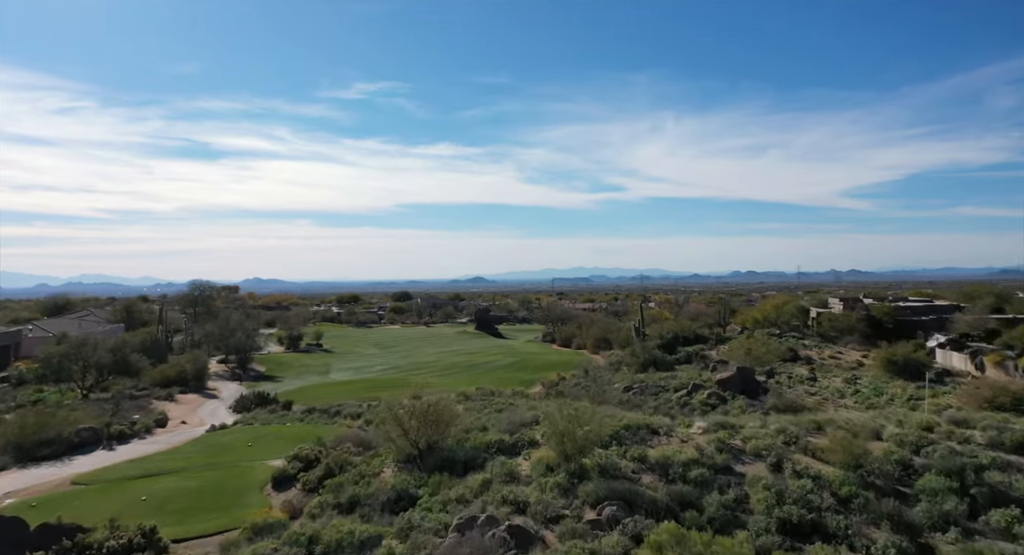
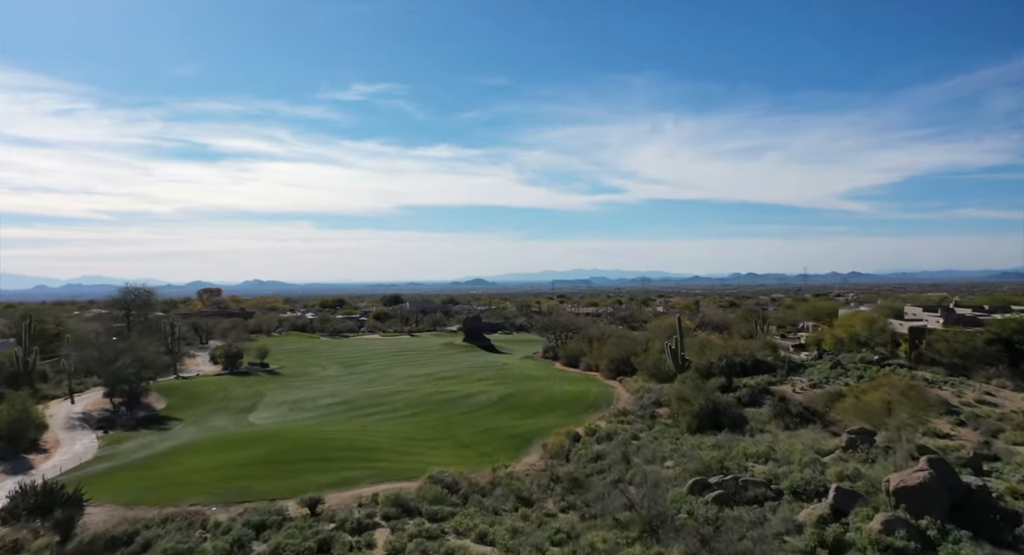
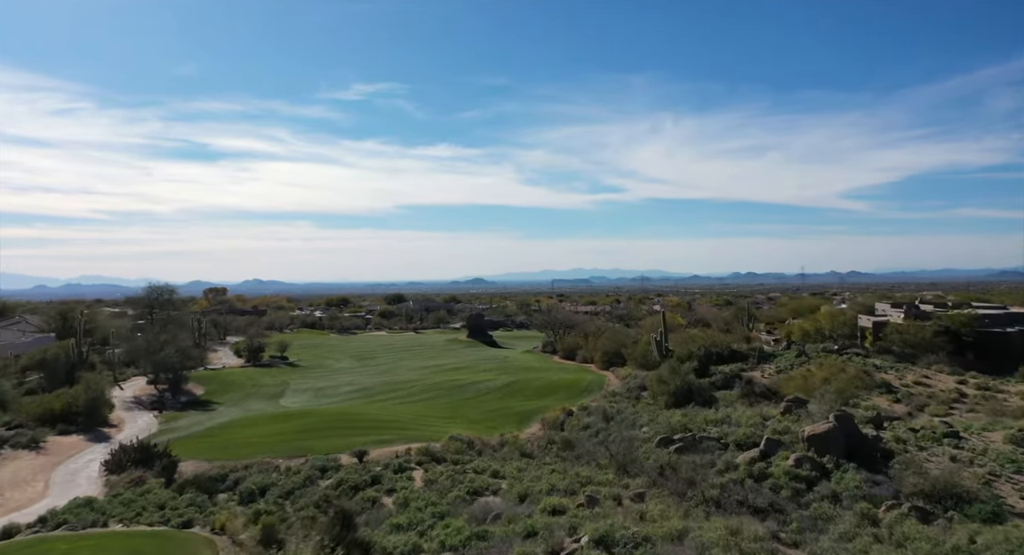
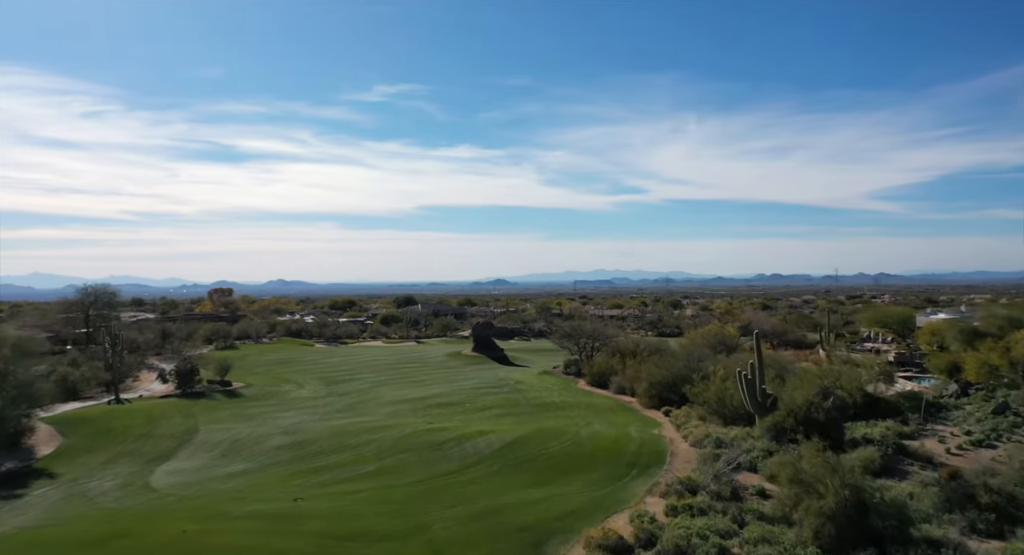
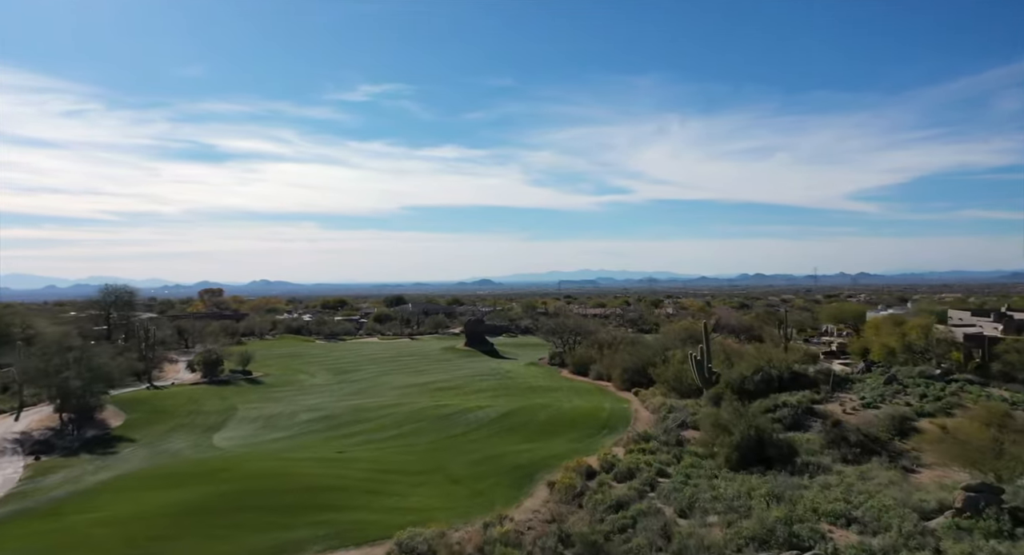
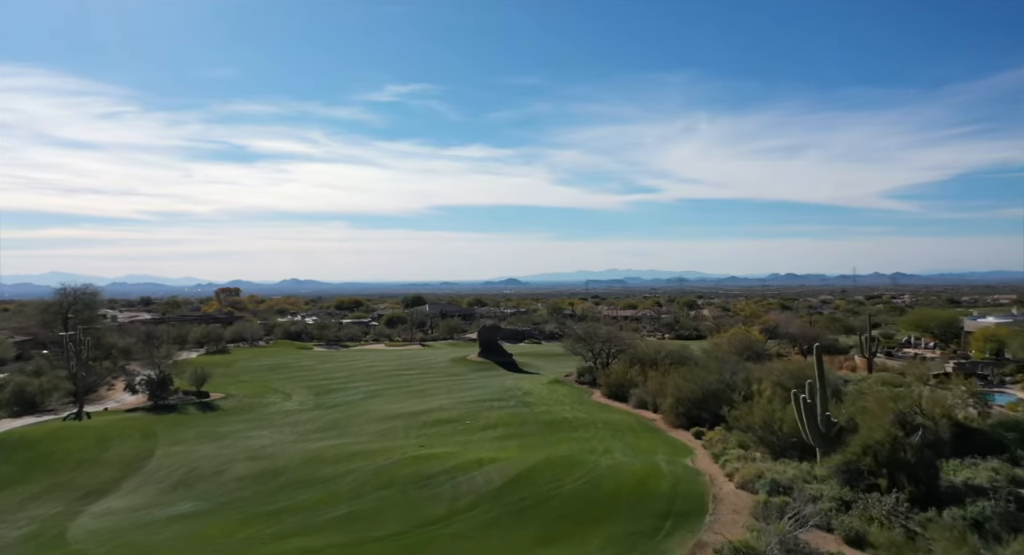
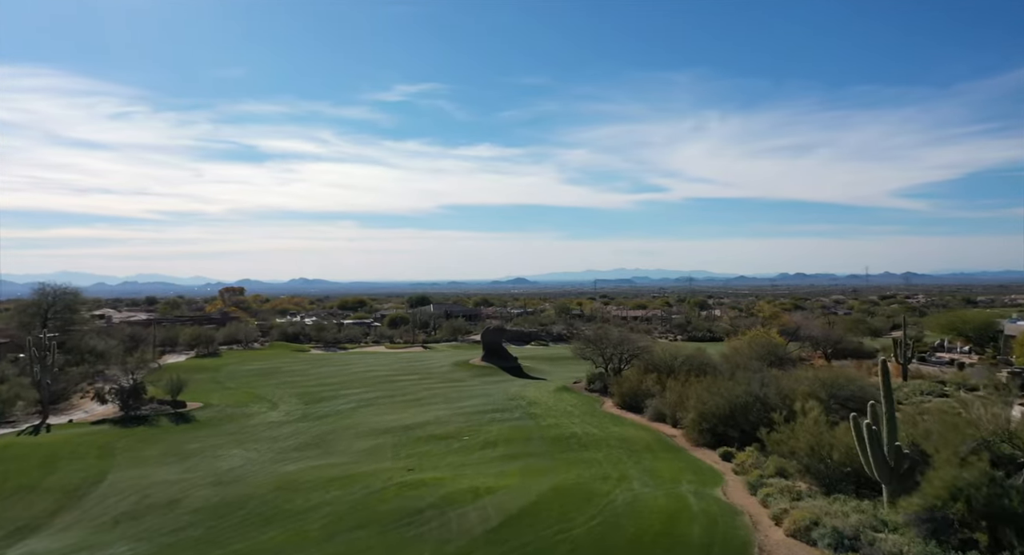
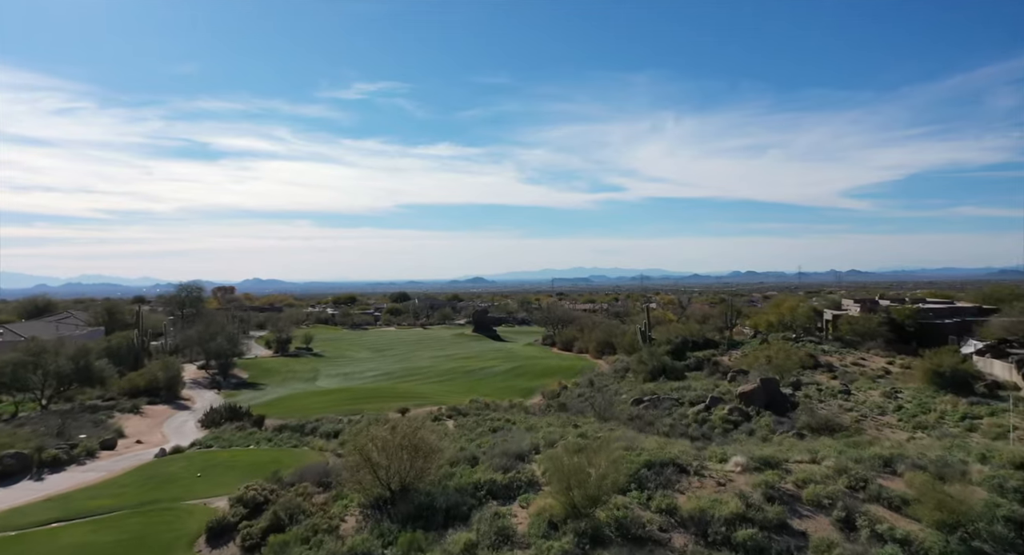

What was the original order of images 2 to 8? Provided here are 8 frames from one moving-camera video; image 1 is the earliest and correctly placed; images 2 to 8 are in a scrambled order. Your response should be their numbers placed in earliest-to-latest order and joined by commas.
8, 3, 2, 5, 4, 6, 7
